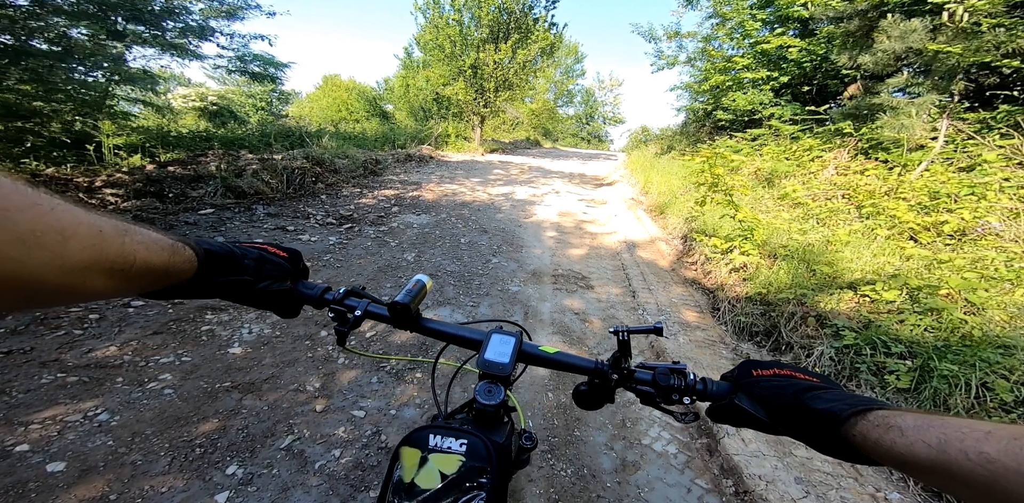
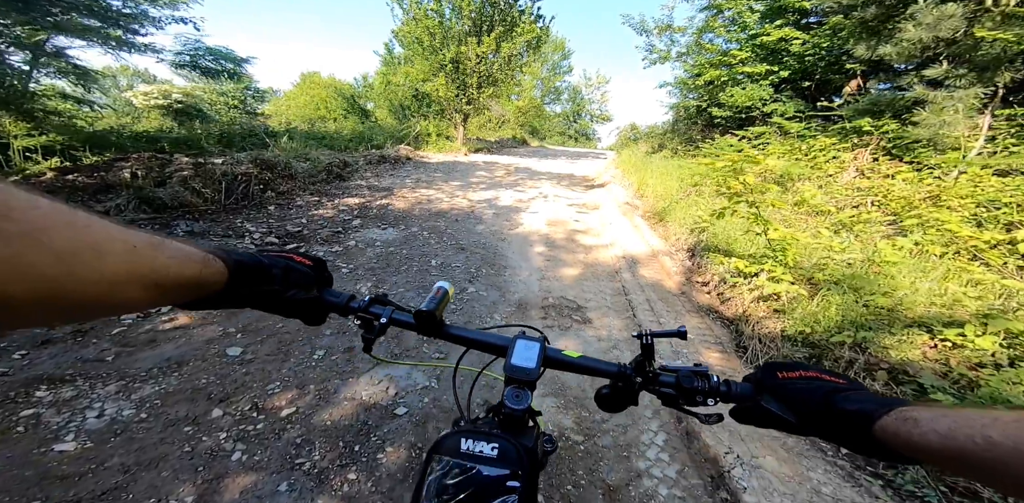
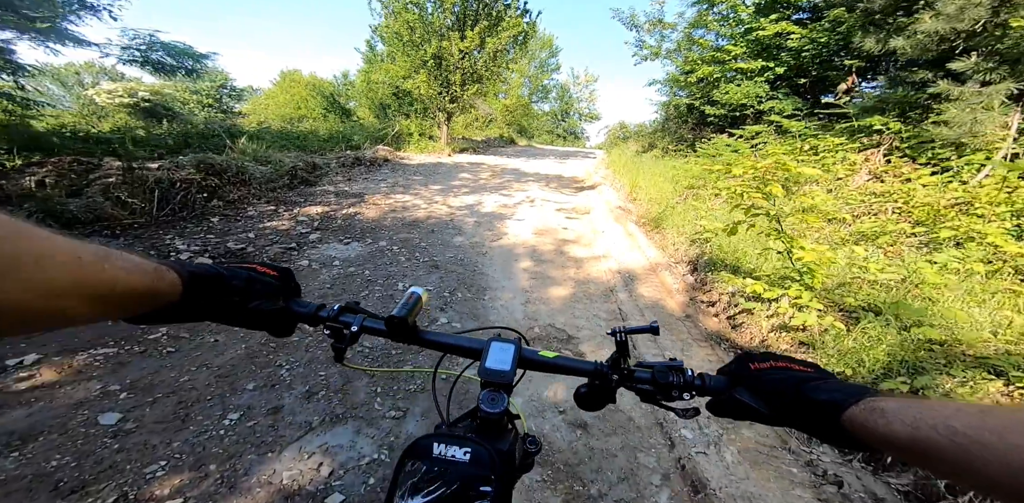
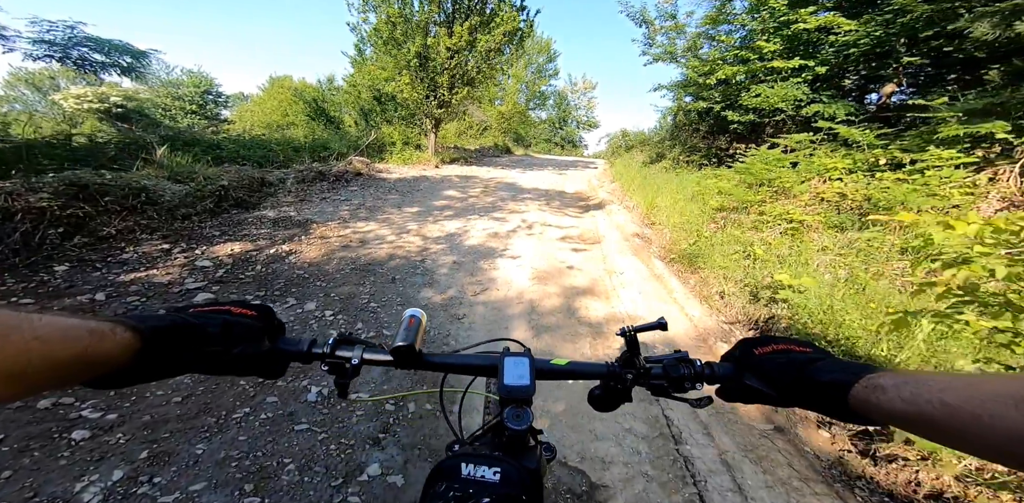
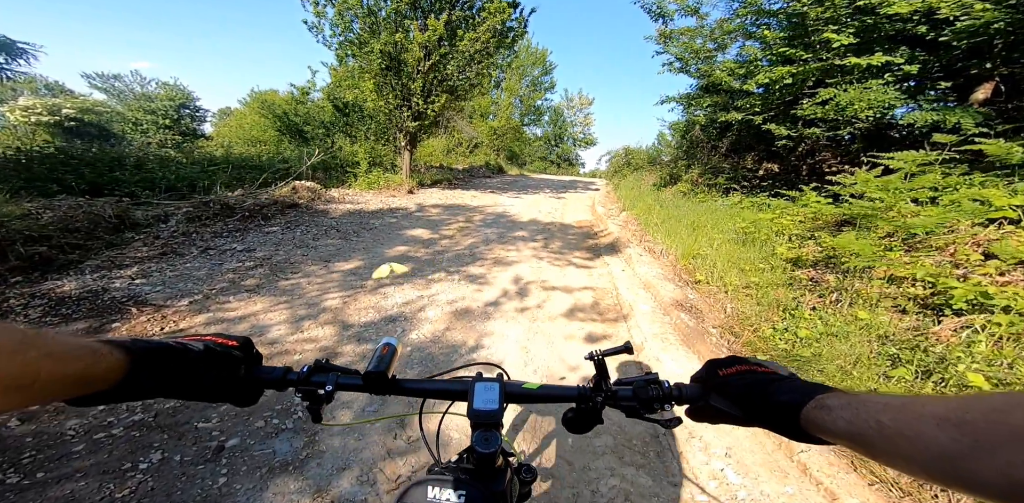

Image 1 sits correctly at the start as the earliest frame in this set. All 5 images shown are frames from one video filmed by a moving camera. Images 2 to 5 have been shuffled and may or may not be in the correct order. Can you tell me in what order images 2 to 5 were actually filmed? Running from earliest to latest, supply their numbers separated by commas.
2, 3, 4, 5
